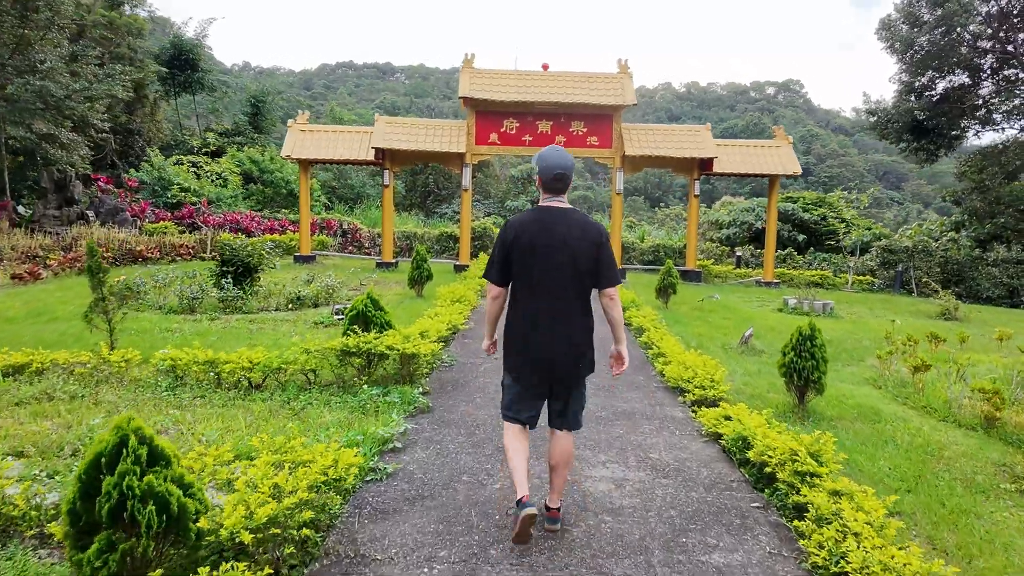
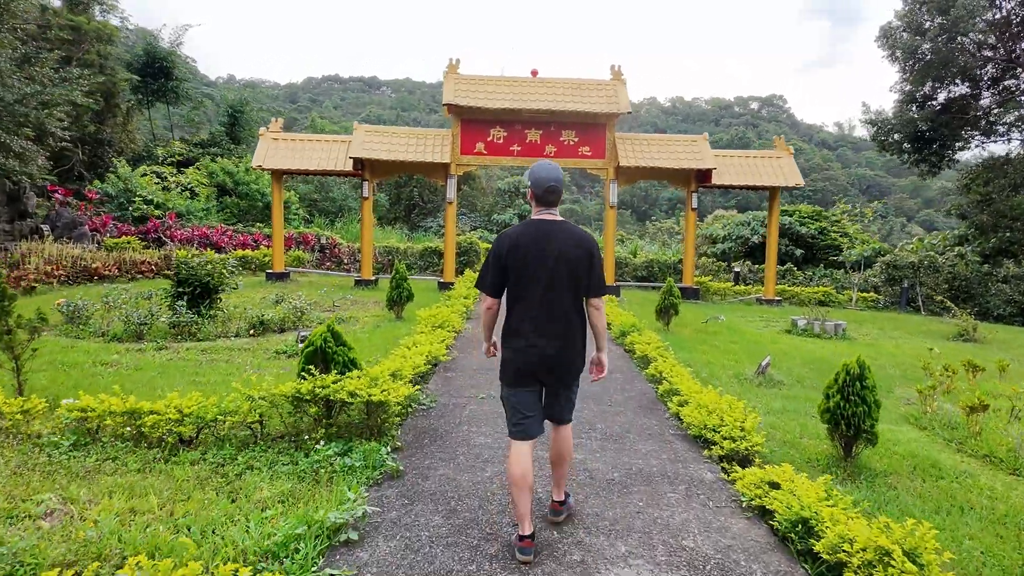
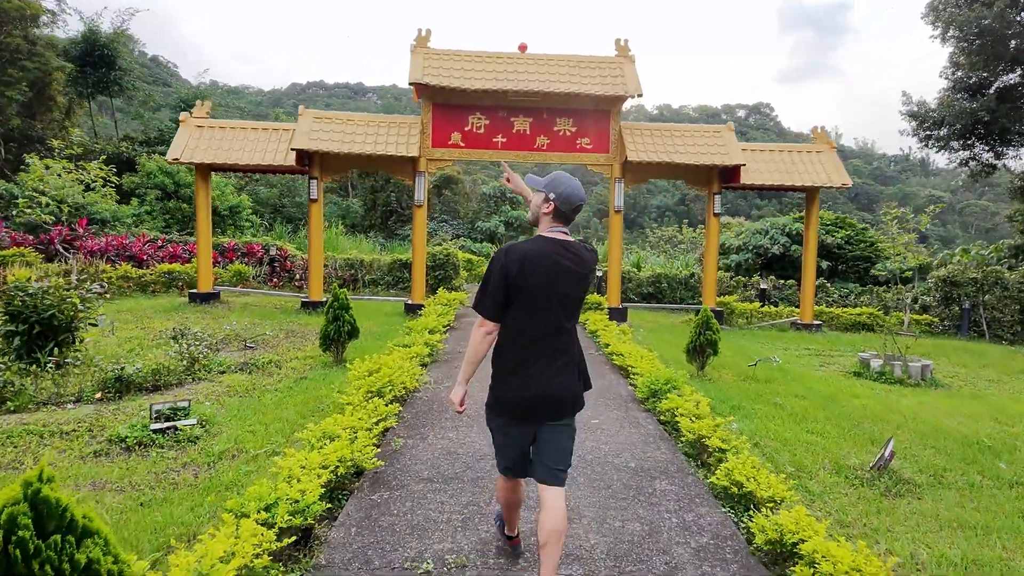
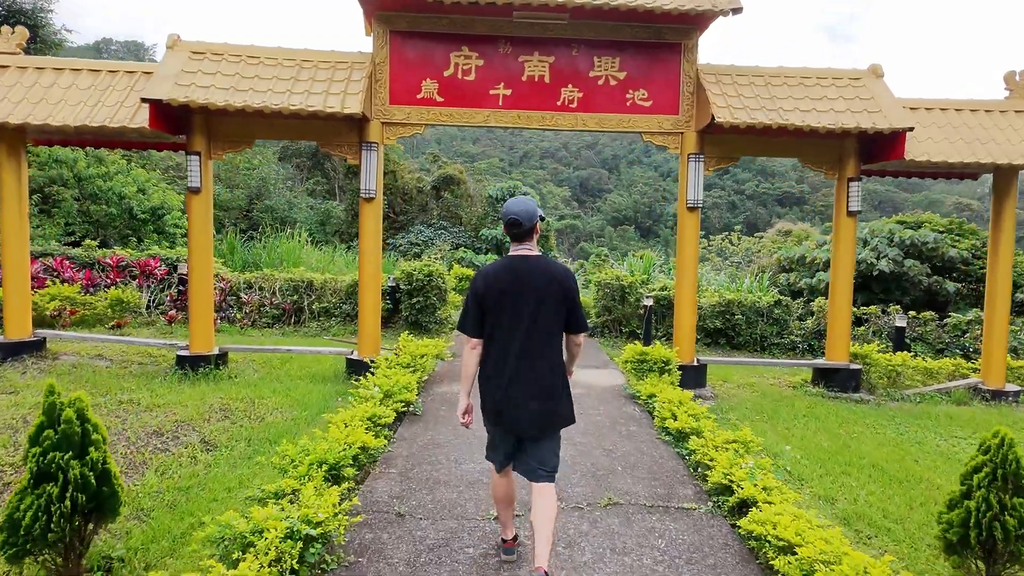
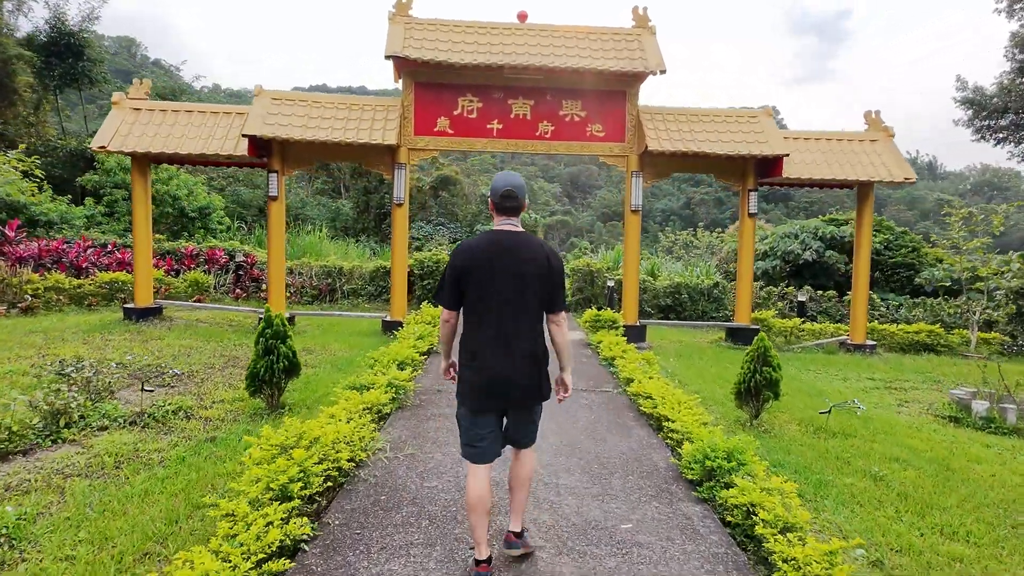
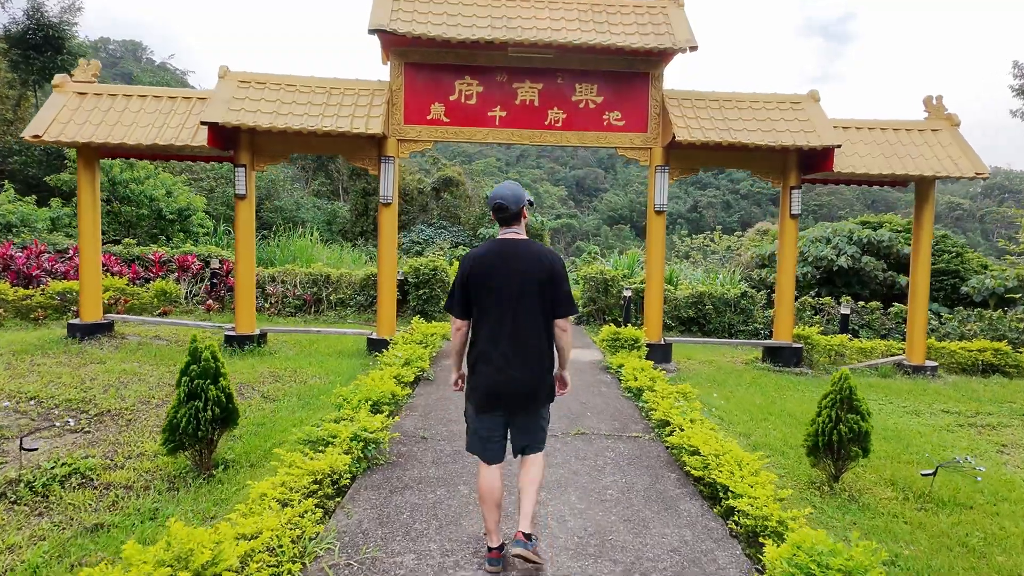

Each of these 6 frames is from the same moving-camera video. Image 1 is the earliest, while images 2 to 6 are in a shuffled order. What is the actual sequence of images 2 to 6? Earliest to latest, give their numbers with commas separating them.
2, 3, 5, 6, 4
